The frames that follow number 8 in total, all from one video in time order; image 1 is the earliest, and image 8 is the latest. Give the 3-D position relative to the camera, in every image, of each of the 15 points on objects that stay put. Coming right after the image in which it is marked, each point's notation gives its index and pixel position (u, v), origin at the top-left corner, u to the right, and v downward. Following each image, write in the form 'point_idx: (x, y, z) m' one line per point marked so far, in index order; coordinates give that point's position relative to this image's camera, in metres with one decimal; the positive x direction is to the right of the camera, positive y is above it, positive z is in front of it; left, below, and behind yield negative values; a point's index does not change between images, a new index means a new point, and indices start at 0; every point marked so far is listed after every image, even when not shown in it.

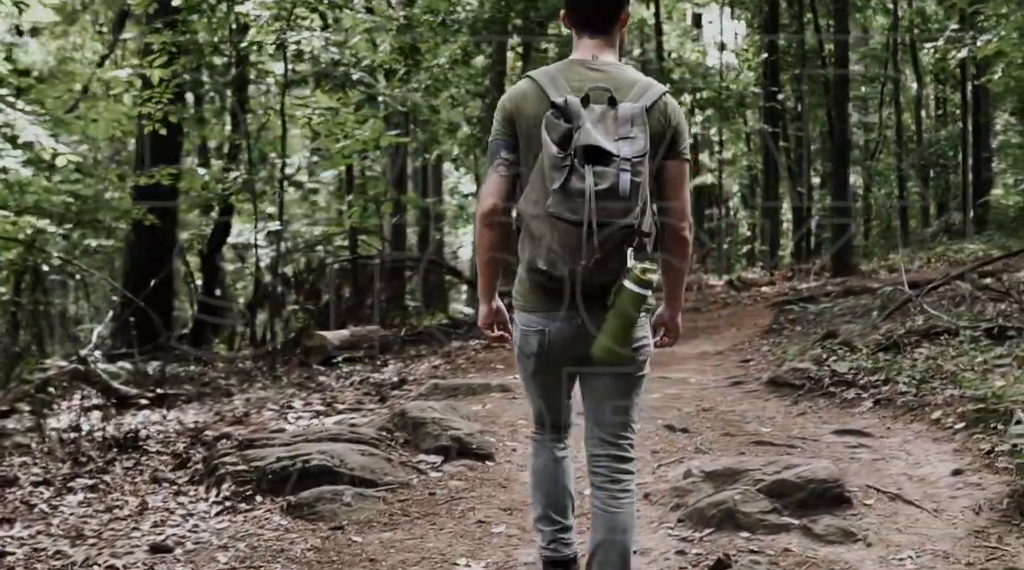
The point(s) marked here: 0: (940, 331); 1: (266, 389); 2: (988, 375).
0: (+2.9, -0.3, +9.6) m
1: (-2.2, -0.9, +12.7) m
2: (+2.6, -0.5, +7.8) m
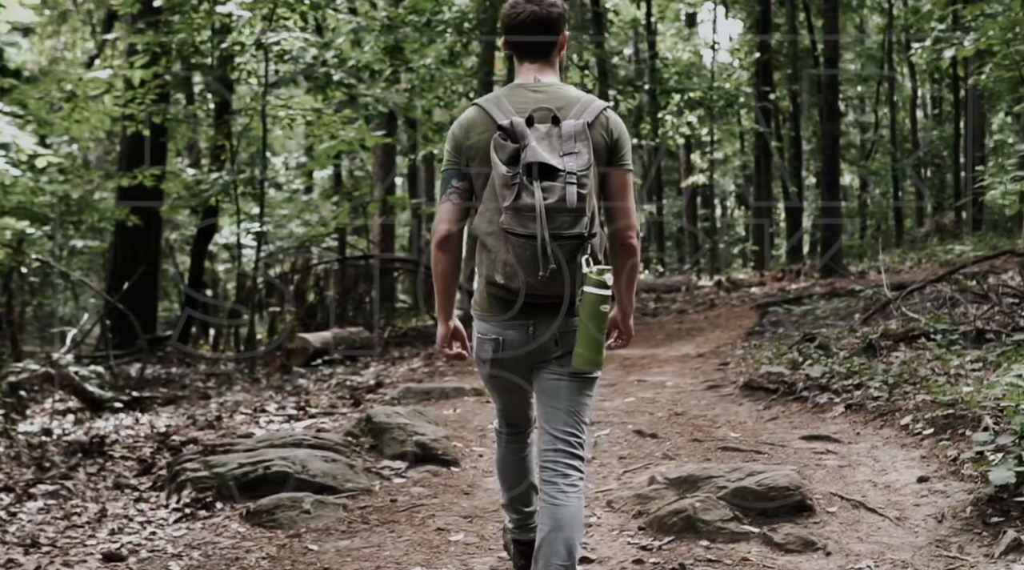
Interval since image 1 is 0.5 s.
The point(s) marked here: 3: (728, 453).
0: (+2.7, -0.3, +9.5) m
1: (-2.4, -1.0, +12.7) m
2: (+2.4, -0.5, +7.7) m
3: (+1.1, -0.8, +7.2) m
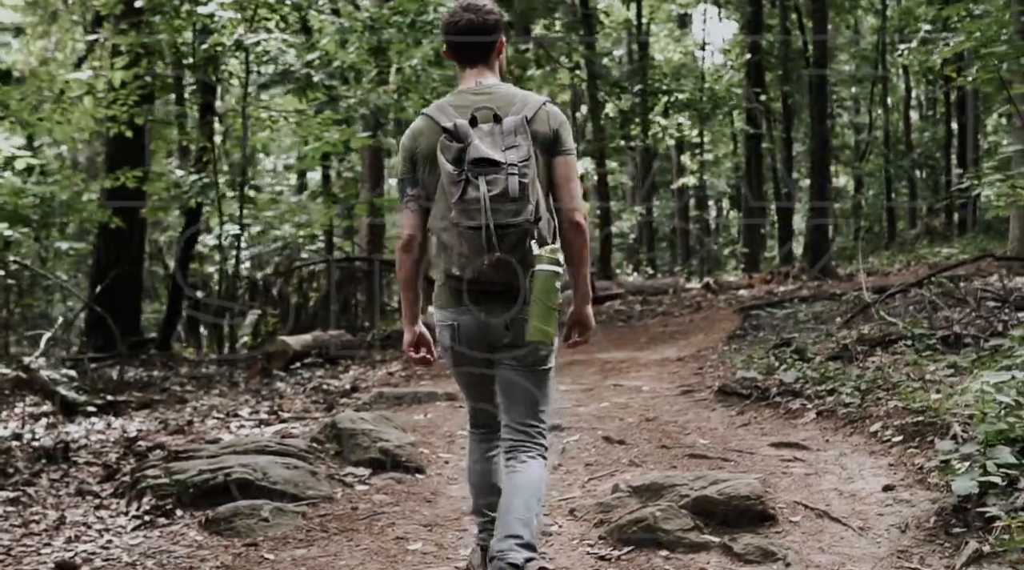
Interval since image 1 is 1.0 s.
0: (+2.5, -0.4, +9.4) m
1: (-2.6, -1.0, +12.5) m
2: (+2.2, -0.5, +7.6) m
3: (+0.9, -0.9, +7.1) m
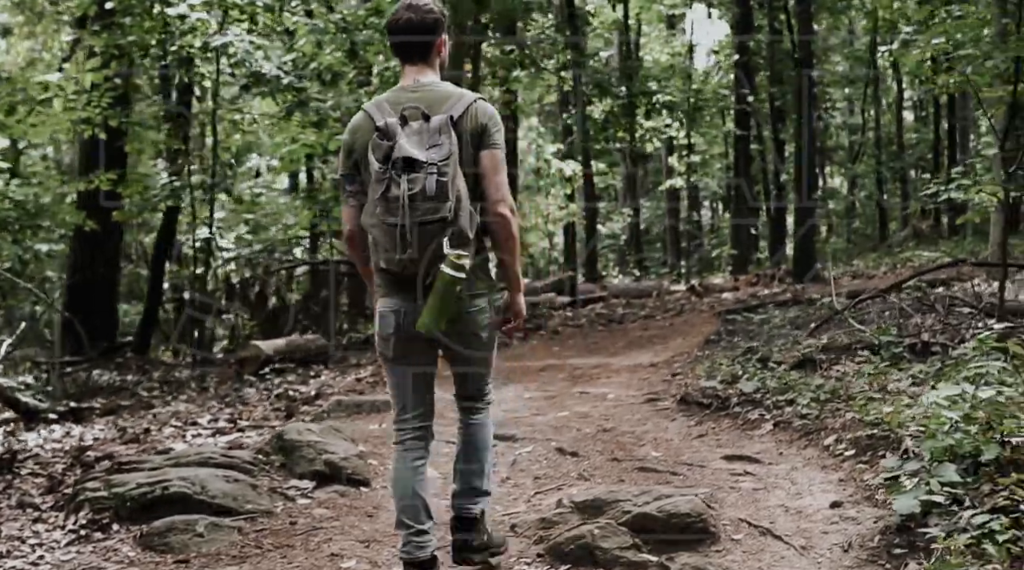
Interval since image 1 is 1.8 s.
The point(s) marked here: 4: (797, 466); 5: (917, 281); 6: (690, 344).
0: (+2.3, -0.4, +9.3) m
1: (-2.8, -1.0, +12.4) m
2: (+2.0, -0.6, +7.4) m
3: (+0.6, -0.9, +6.9) m
4: (+1.4, -0.9, +6.8) m
5: (+3.6, 0.0, +12.7) m
6: (+1.7, -0.6, +13.4) m
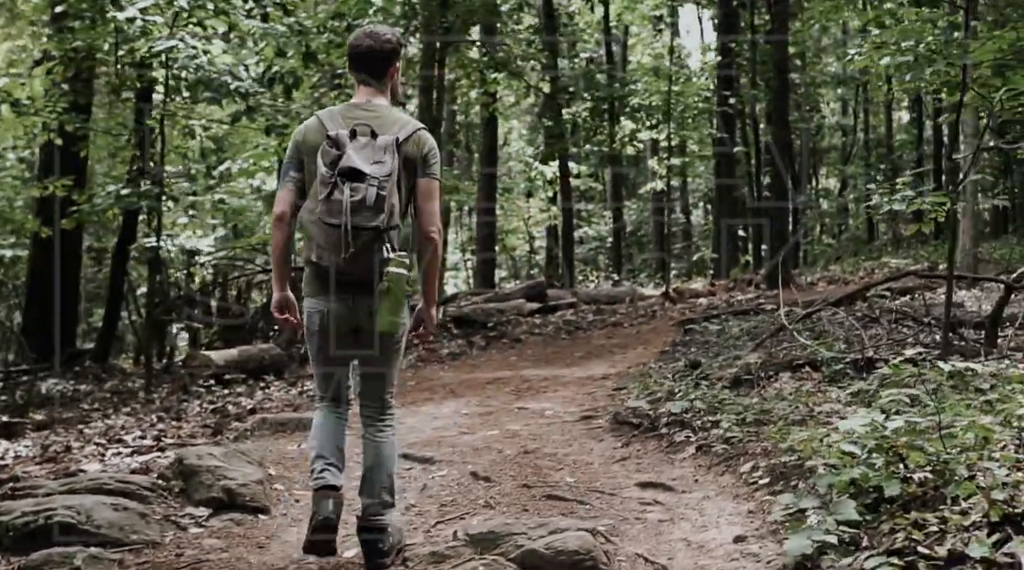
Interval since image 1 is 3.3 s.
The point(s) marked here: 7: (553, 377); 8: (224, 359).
0: (+1.8, -0.5, +8.9) m
1: (-3.3, -1.1, +12.1) m
2: (+1.5, -0.7, +7.1) m
3: (+0.2, -1.0, +6.6) m
4: (+0.9, -0.9, +6.4) m
5: (+3.2, 0.0, +12.3) m
6: (+1.2, -0.6, +13.0) m
7: (+0.4, -0.8, +12.2) m
8: (-2.8, -0.7, +14.0) m
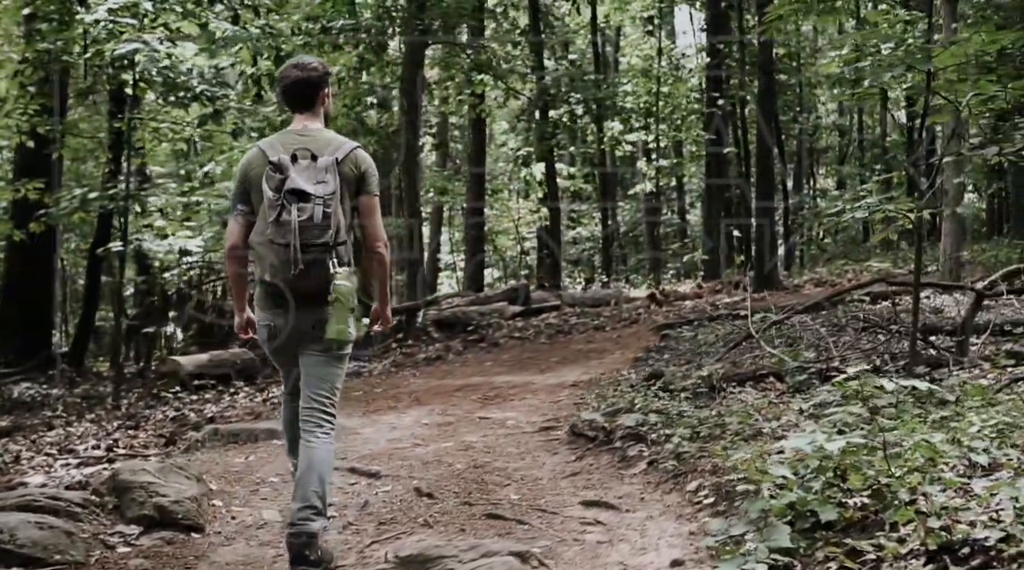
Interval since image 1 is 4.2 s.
0: (+1.5, -0.5, +8.7) m
1: (-3.5, -1.2, +11.8) m
2: (+1.2, -0.7, +6.9) m
3: (-0.1, -1.1, +6.3) m
4: (+0.6, -1.0, +6.2) m
5: (+2.9, -0.1, +12.1) m
6: (+1.0, -0.7, +12.8) m
7: (+0.1, -0.8, +12.0) m
8: (-3.1, -0.8, +13.8) m
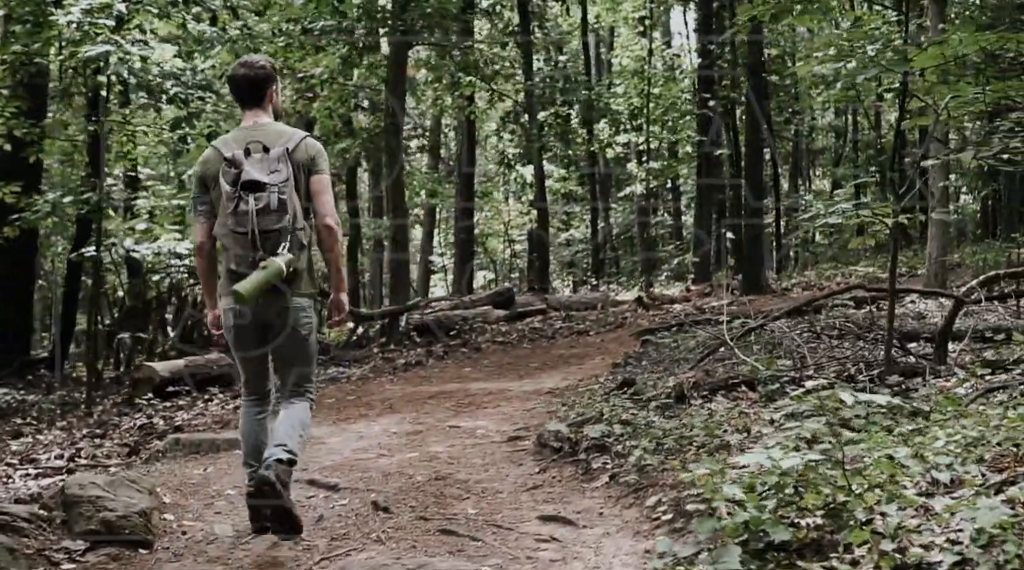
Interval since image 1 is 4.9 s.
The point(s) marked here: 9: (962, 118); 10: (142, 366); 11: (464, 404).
0: (+1.3, -0.6, +8.5) m
1: (-3.7, -1.2, +11.7) m
2: (+1.0, -0.8, +6.7) m
3: (-0.3, -1.1, +6.1) m
4: (+0.4, -1.0, +6.0) m
5: (+2.7, -0.1, +11.9) m
6: (+0.8, -0.7, +12.6) m
7: (-0.1, -0.9, +11.8) m
8: (-3.3, -0.8, +13.6) m
9: (+3.0, +1.1, +9.5) m
10: (-3.5, -0.8, +13.6) m
11: (-0.4, -0.9, +11.0) m
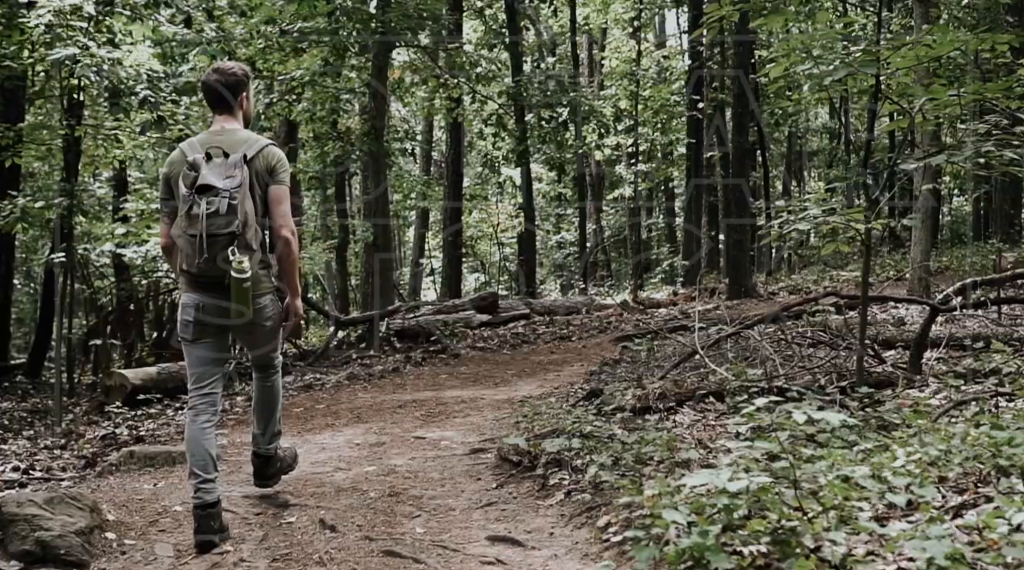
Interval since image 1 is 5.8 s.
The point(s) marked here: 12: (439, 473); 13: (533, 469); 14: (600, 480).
0: (+1.1, -0.6, +8.3) m
1: (-3.9, -1.3, +11.4) m
2: (+0.8, -0.8, +6.4) m
3: (-0.5, -1.1, +5.9) m
4: (+0.2, -1.1, +5.8) m
5: (+2.5, -0.2, +11.7) m
6: (+0.6, -0.8, +12.4) m
7: (-0.3, -0.9, +11.6) m
8: (-3.5, -0.9, +13.4) m
9: (+2.8, +1.1, +9.3) m
10: (-3.8, -0.8, +13.4) m
11: (-0.6, -1.0, +10.7) m
12: (-0.4, -1.0, +7.6) m
13: (+0.1, -0.9, +7.3) m
14: (+0.4, -0.9, +6.6) m
